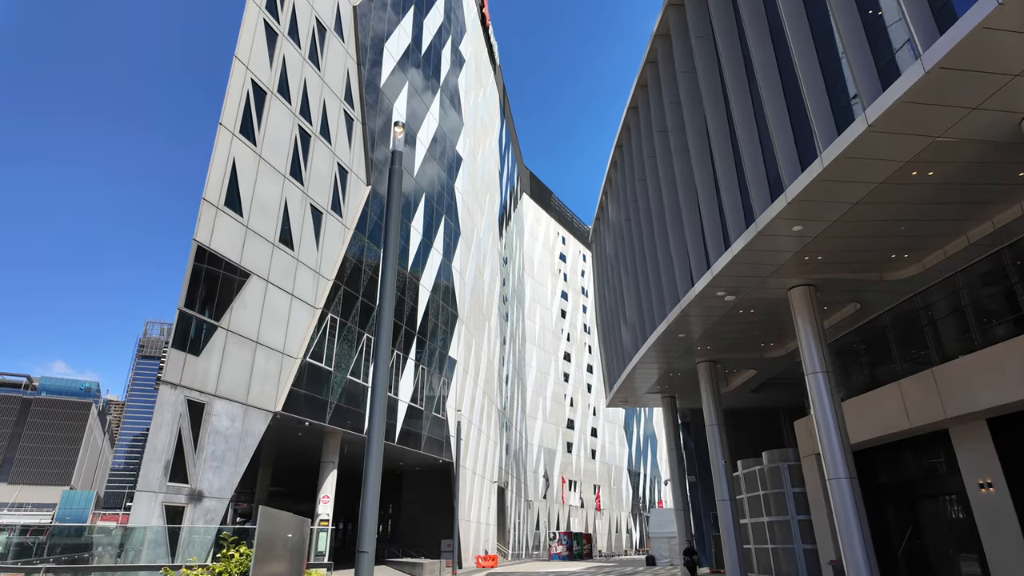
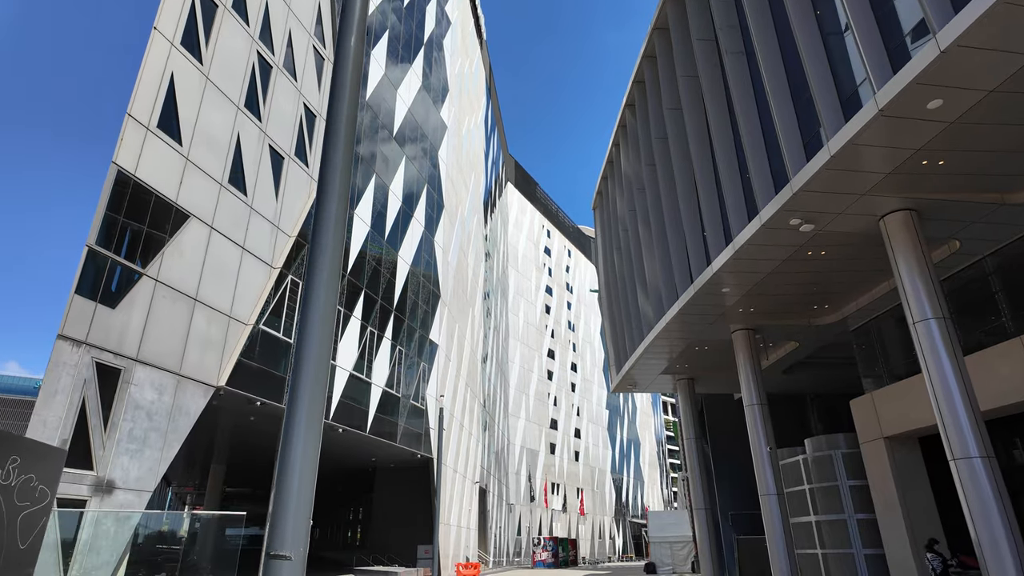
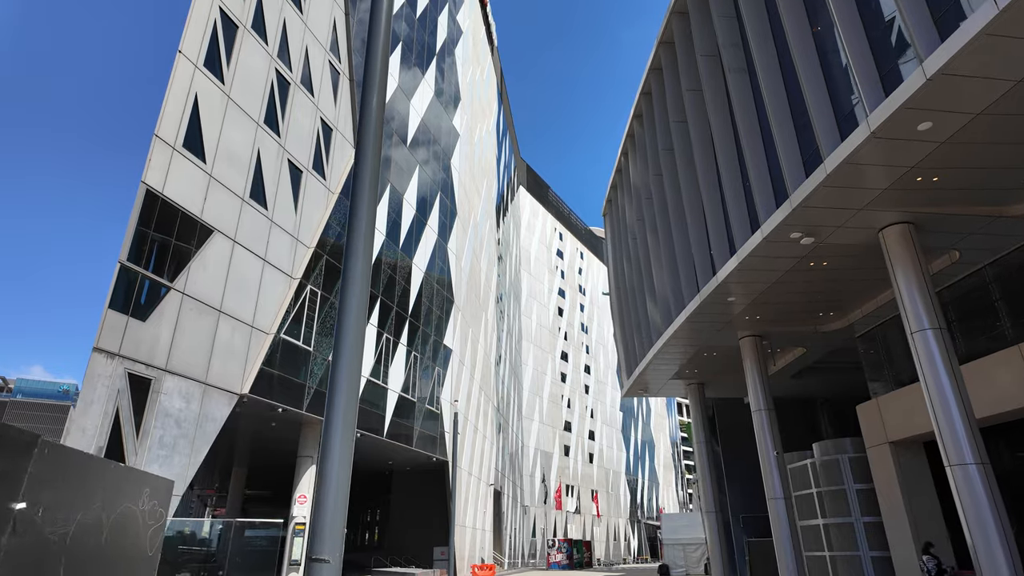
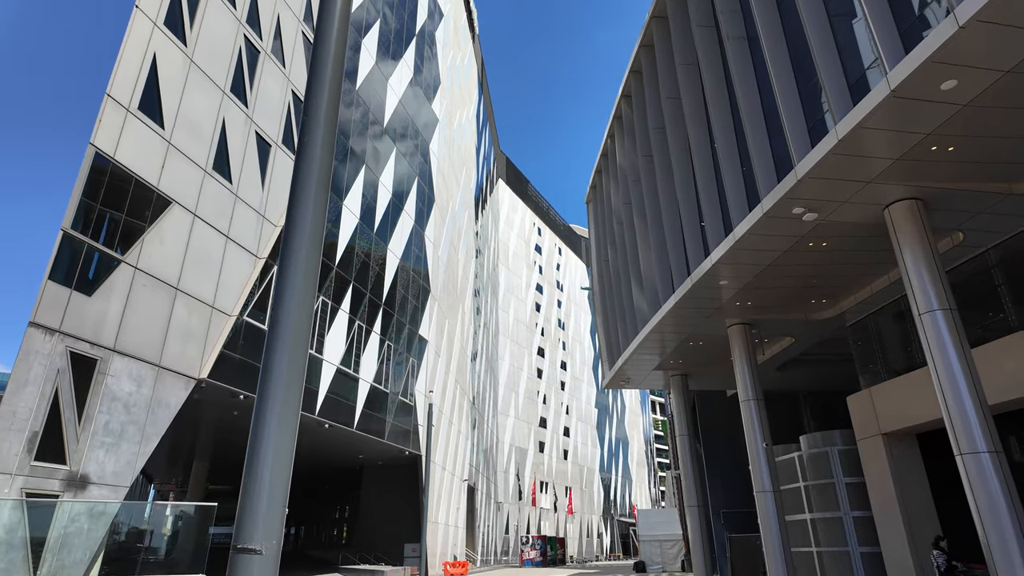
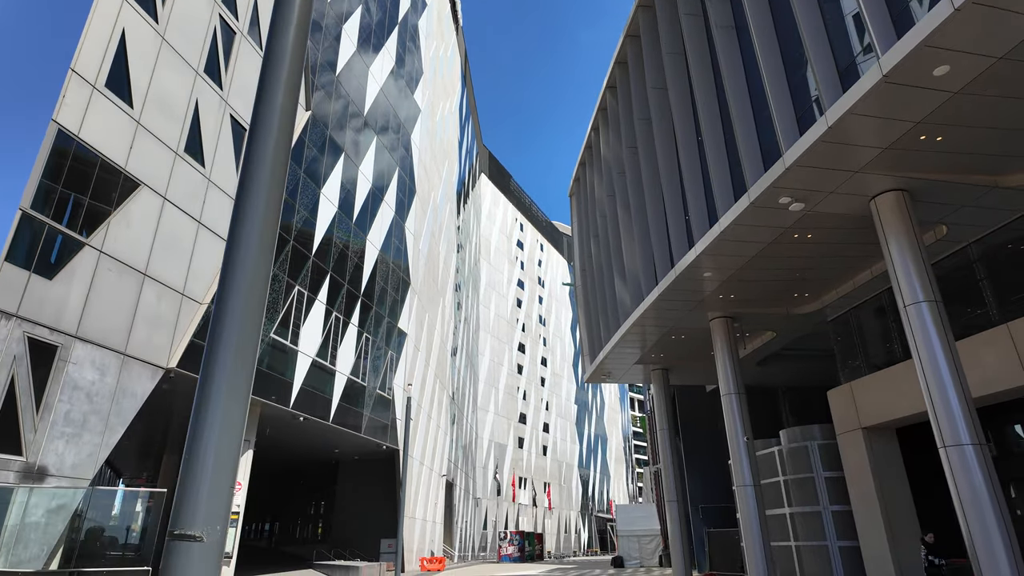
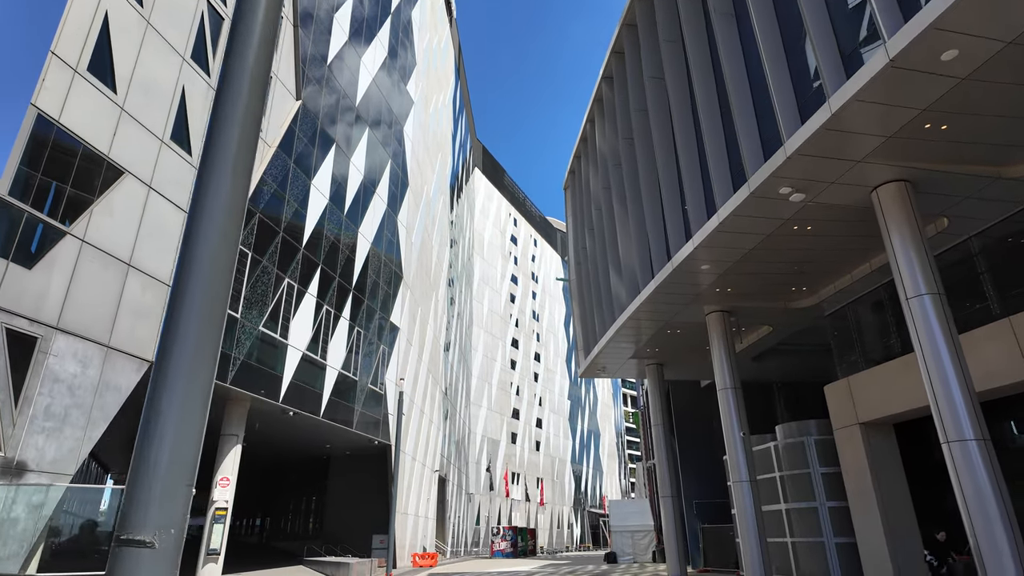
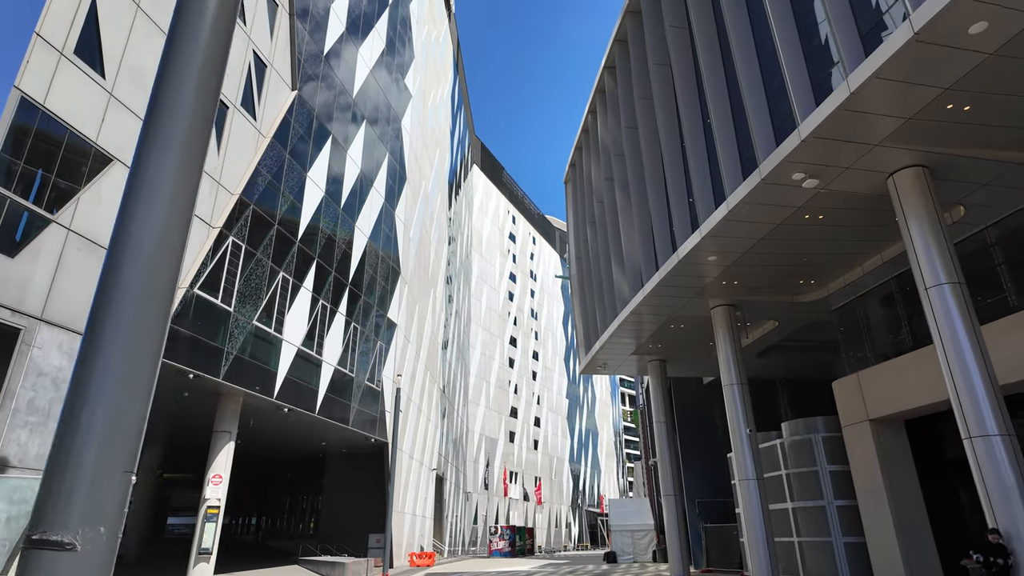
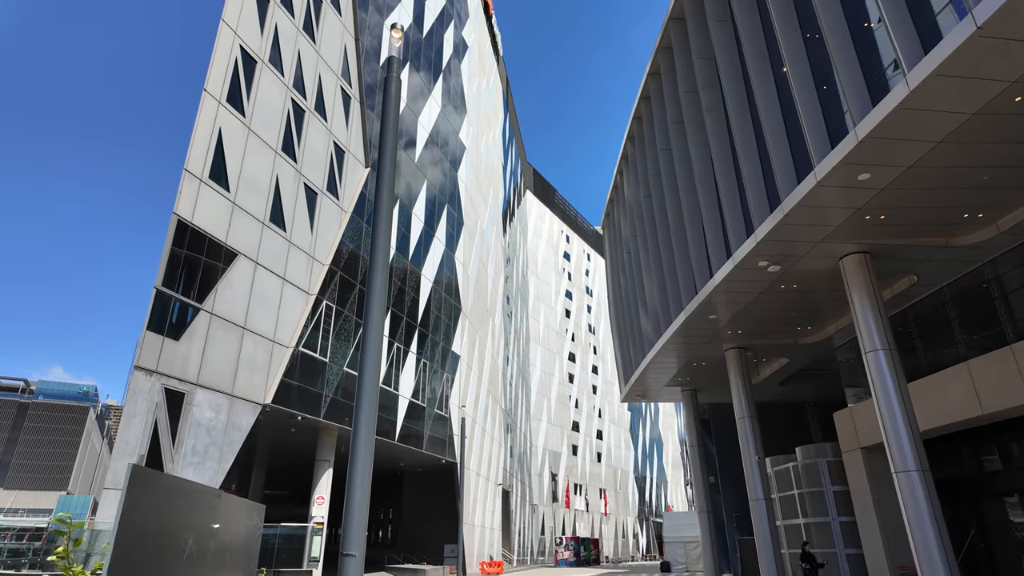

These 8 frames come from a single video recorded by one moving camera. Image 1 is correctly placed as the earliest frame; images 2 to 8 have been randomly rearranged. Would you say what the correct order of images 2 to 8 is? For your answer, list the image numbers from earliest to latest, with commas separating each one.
8, 3, 2, 4, 5, 6, 7
